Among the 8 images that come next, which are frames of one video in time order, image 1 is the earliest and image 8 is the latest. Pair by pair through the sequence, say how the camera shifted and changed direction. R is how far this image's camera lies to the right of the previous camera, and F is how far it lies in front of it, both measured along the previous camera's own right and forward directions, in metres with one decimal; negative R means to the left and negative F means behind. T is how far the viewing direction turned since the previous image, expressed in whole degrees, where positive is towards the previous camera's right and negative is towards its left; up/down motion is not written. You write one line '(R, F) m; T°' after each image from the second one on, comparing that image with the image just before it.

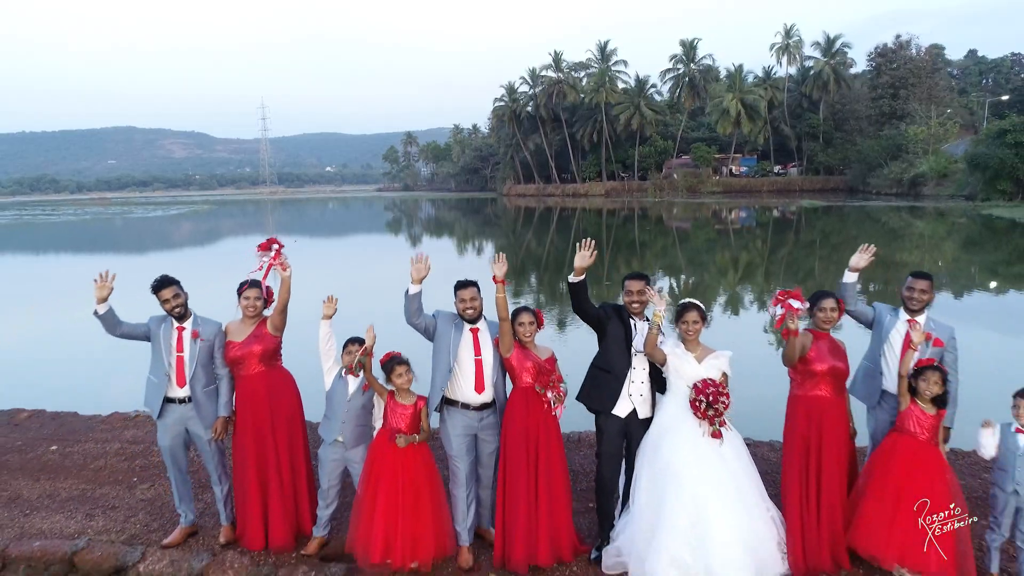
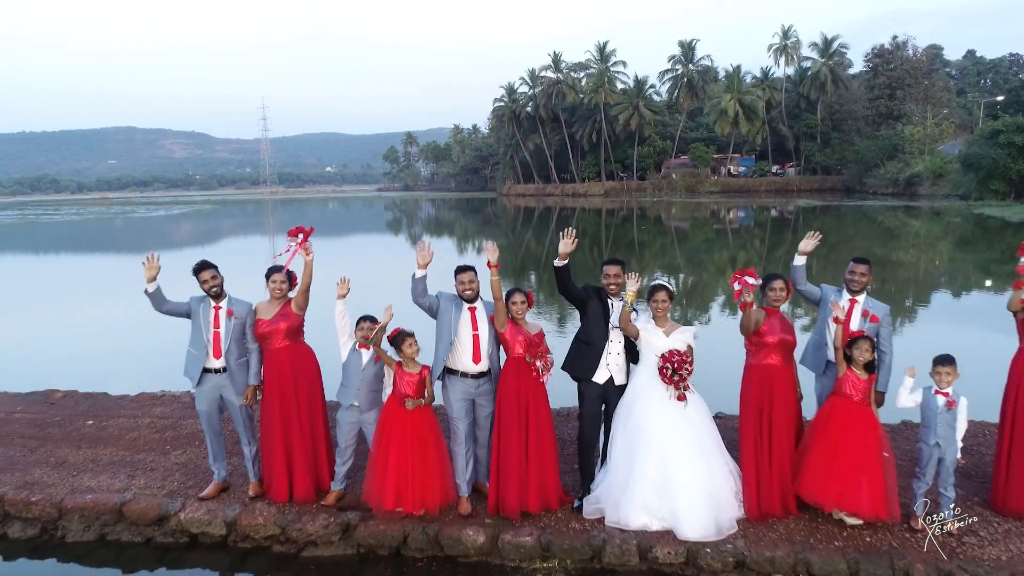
(0.0, -0.5) m; 0°
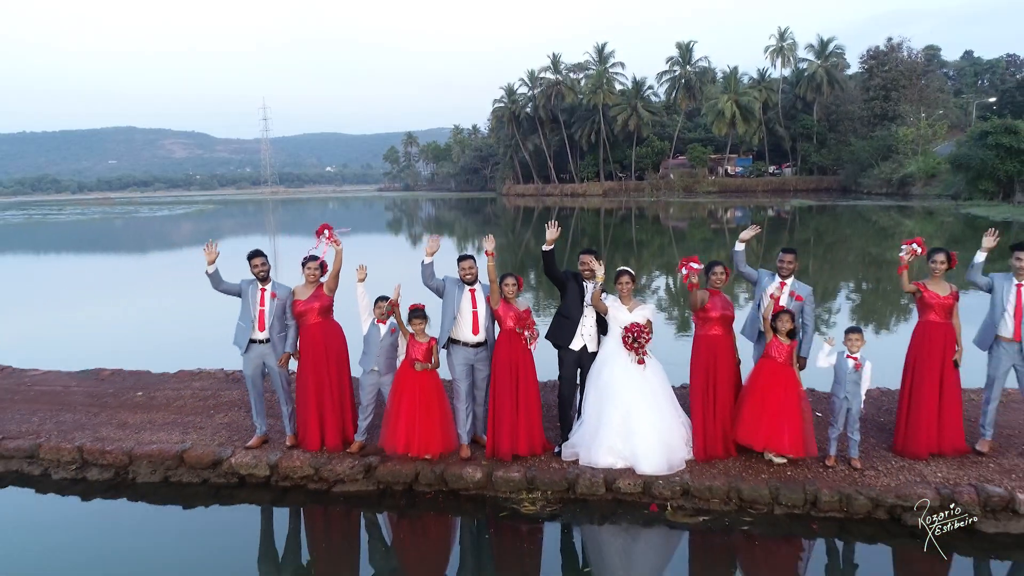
(+0.1, -0.8) m; 0°
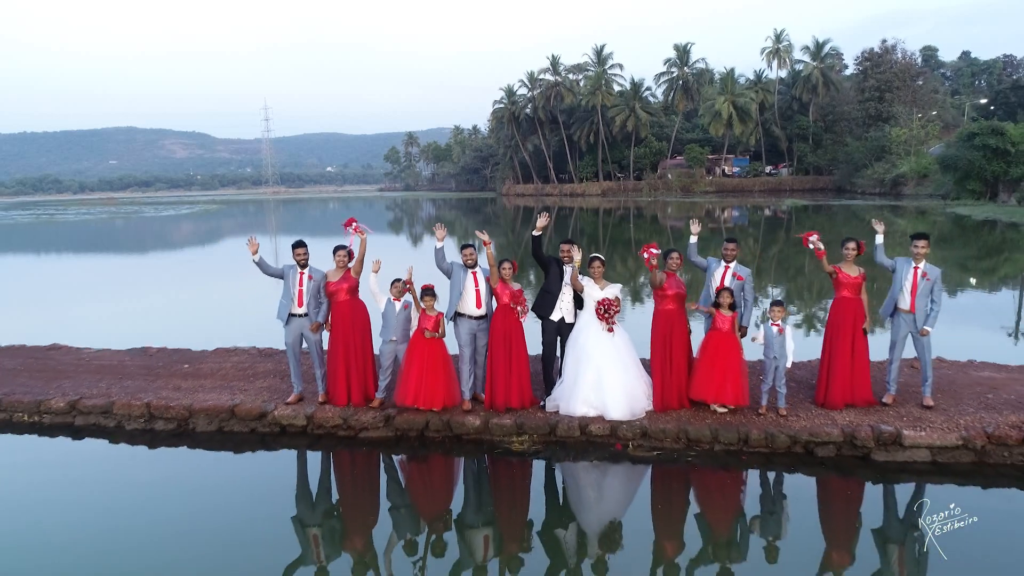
(+0.1, -0.9) m; 0°
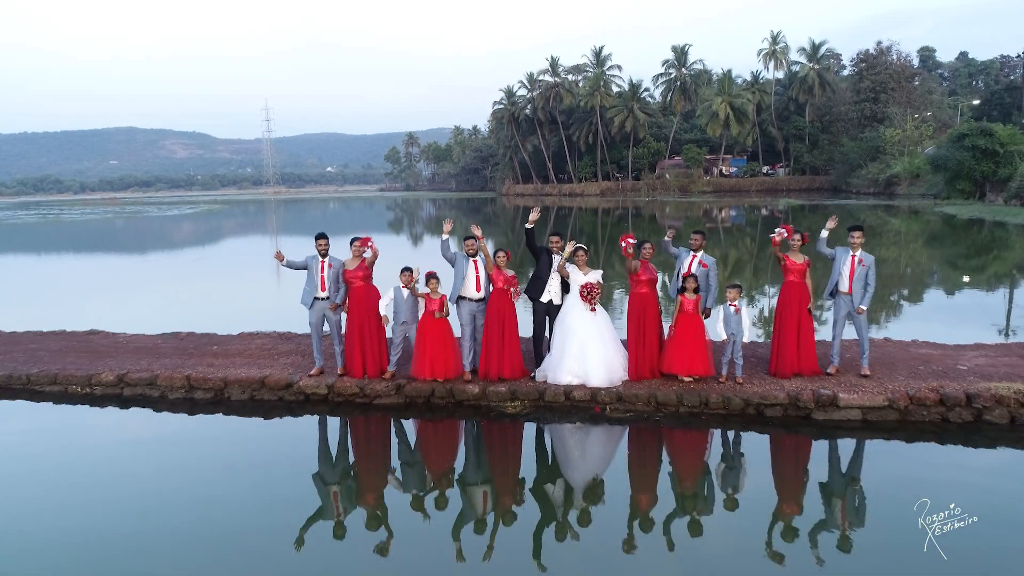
(0.0, -0.8) m; 0°
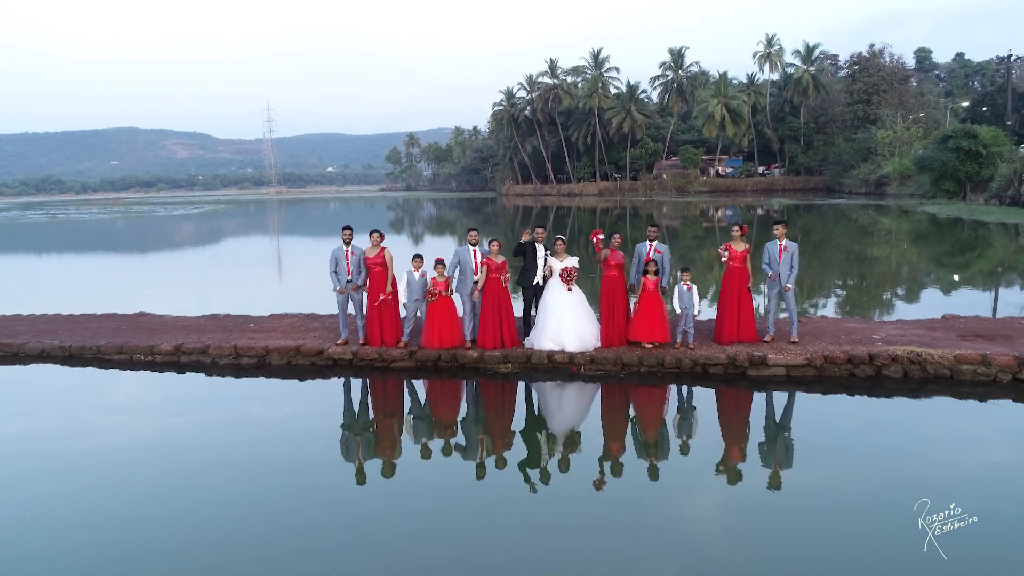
(+0.1, -1.2) m; 0°
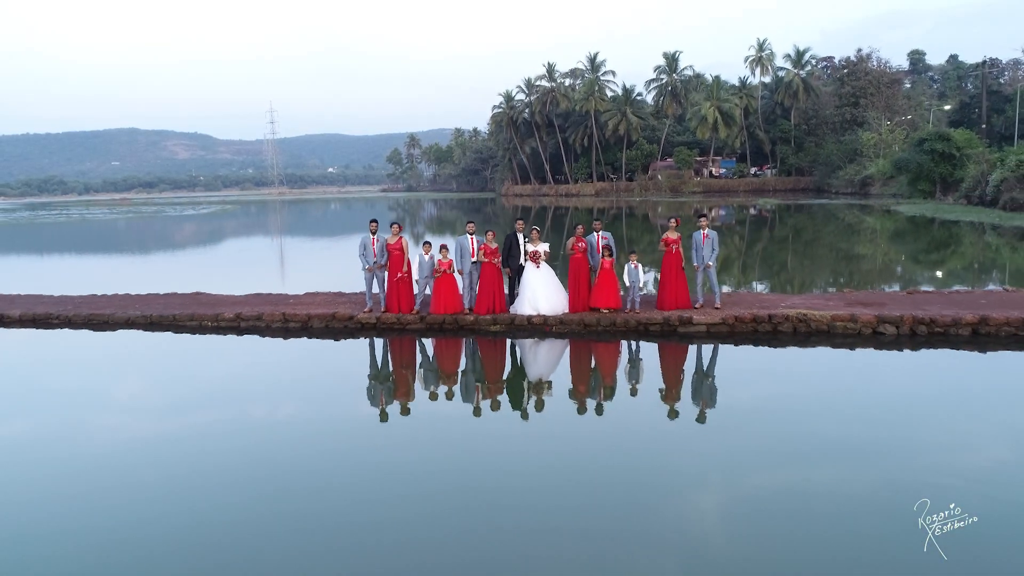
(+0.2, -2.0) m; 0°
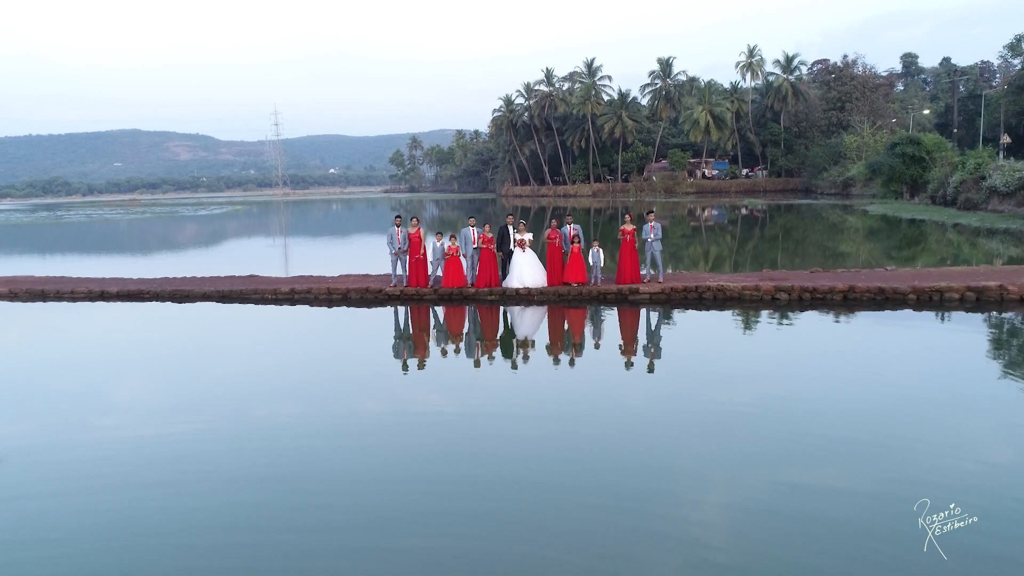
(+0.2, -2.8) m; 0°
